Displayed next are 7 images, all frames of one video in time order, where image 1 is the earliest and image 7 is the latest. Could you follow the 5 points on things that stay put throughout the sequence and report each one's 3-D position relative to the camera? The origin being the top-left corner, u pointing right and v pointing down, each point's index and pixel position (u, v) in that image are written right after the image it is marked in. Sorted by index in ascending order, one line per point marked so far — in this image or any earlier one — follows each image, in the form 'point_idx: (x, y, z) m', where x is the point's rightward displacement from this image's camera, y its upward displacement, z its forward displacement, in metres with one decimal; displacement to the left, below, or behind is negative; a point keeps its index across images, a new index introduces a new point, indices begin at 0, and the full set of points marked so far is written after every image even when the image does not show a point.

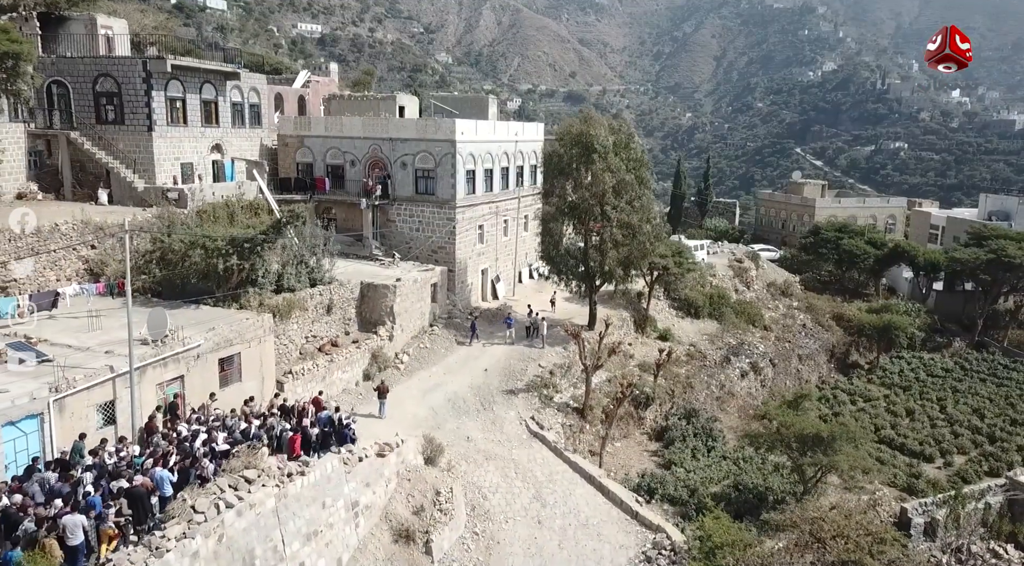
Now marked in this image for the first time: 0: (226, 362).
0: (-5.9, -1.6, +18.1) m
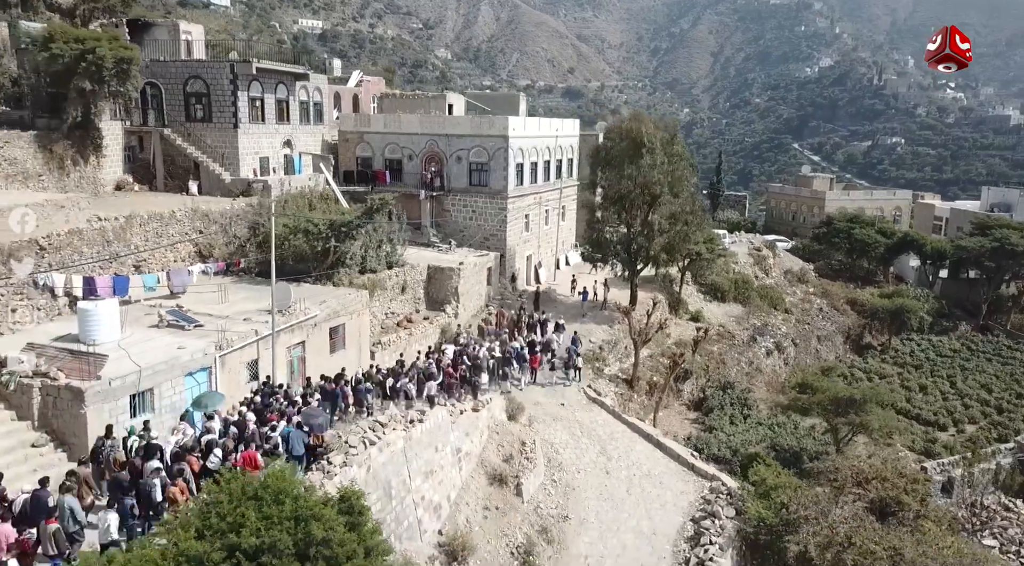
0: (-4.1, -1.1, +20.6) m
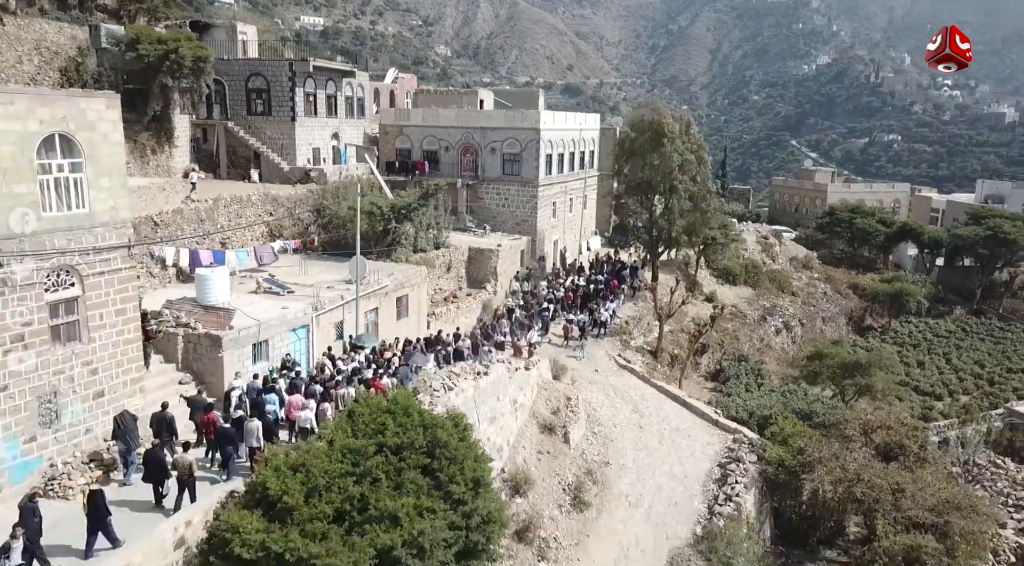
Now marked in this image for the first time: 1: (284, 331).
0: (-2.9, -0.4, +23.2) m
1: (-4.7, -0.9, +17.9) m
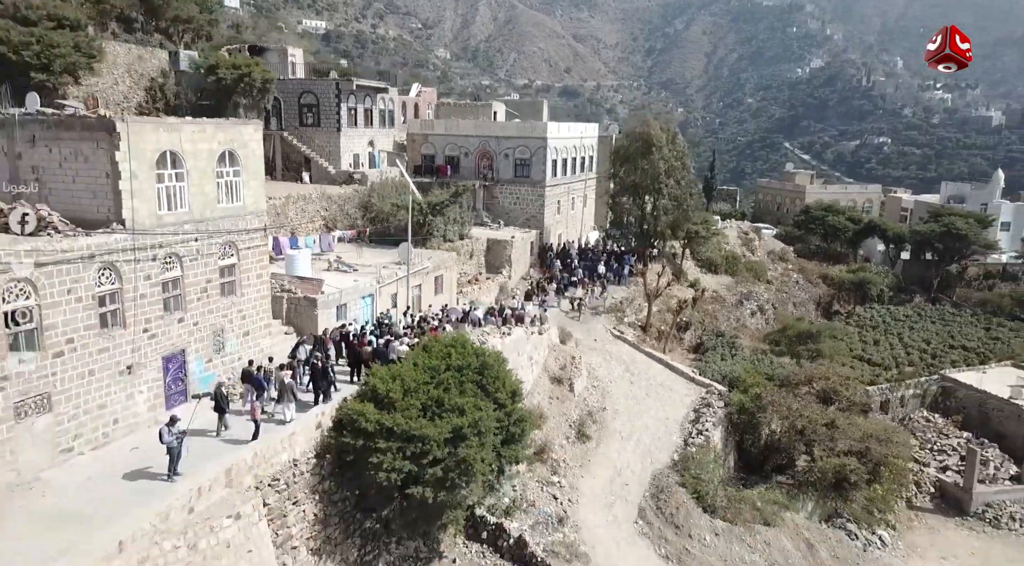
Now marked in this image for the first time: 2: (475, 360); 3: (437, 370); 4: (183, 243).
0: (-2.4, +0.1, +28.7) m
1: (-4.1, -0.4, +23.3) m
2: (-0.8, -1.6, +18.2) m
3: (-1.5, -1.8, +17.7) m
4: (-6.3, +0.8, +16.6) m
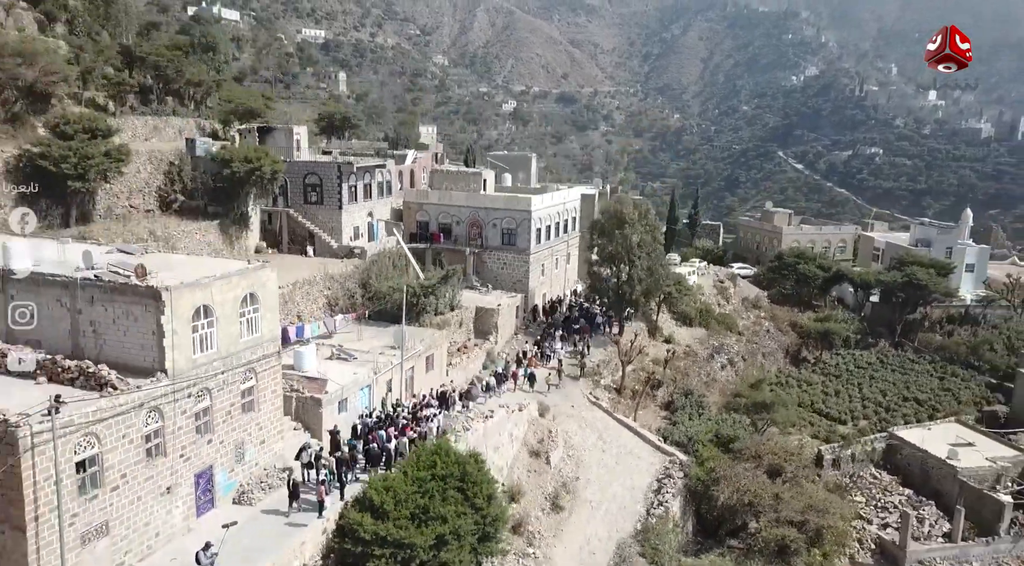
0: (-3.0, -2.8, +32.0) m
1: (-4.7, -3.3, +26.6) m
2: (-1.4, -4.6, +21.5) m
3: (-2.1, -4.7, +21.1) m
4: (-6.8, -2.2, +19.9) m
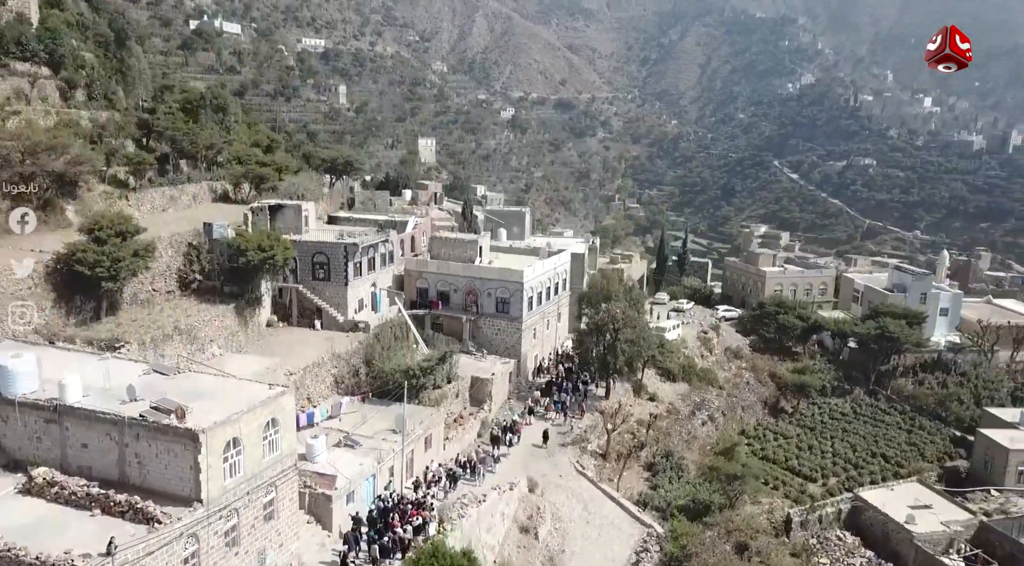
0: (-3.4, -6.2, +35.0) m
1: (-5.1, -6.7, +29.6) m
2: (-1.7, -8.1, +24.5) m
3: (-2.4, -8.2, +24.1) m
4: (-7.2, -5.6, +22.9) m
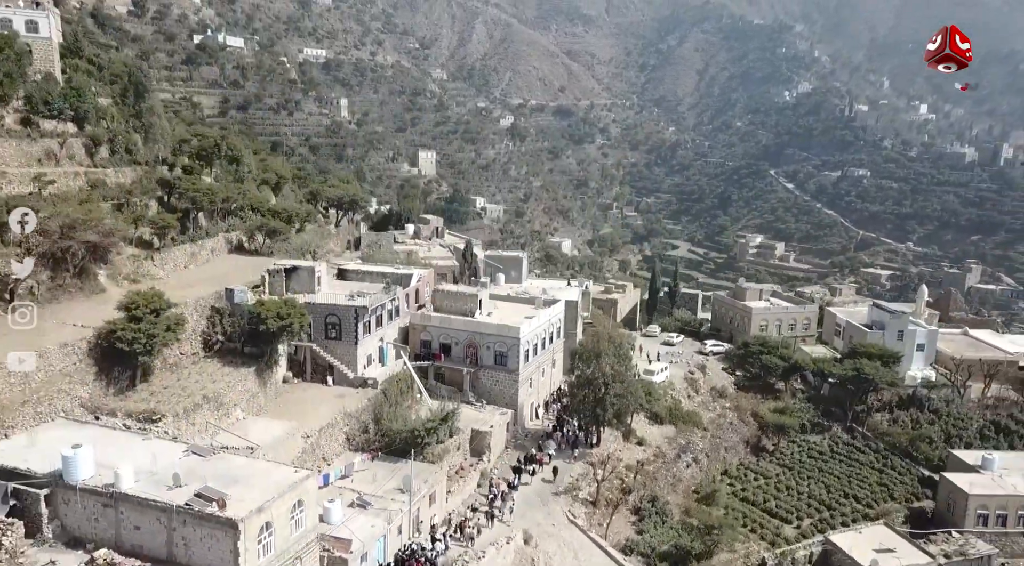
0: (-3.5, -9.3, +38.5) m
1: (-5.2, -9.8, +33.2) m
2: (-1.8, -11.2, +28.0) m
3: (-2.6, -11.3, +27.6) m
4: (-7.3, -8.8, +26.4) m
